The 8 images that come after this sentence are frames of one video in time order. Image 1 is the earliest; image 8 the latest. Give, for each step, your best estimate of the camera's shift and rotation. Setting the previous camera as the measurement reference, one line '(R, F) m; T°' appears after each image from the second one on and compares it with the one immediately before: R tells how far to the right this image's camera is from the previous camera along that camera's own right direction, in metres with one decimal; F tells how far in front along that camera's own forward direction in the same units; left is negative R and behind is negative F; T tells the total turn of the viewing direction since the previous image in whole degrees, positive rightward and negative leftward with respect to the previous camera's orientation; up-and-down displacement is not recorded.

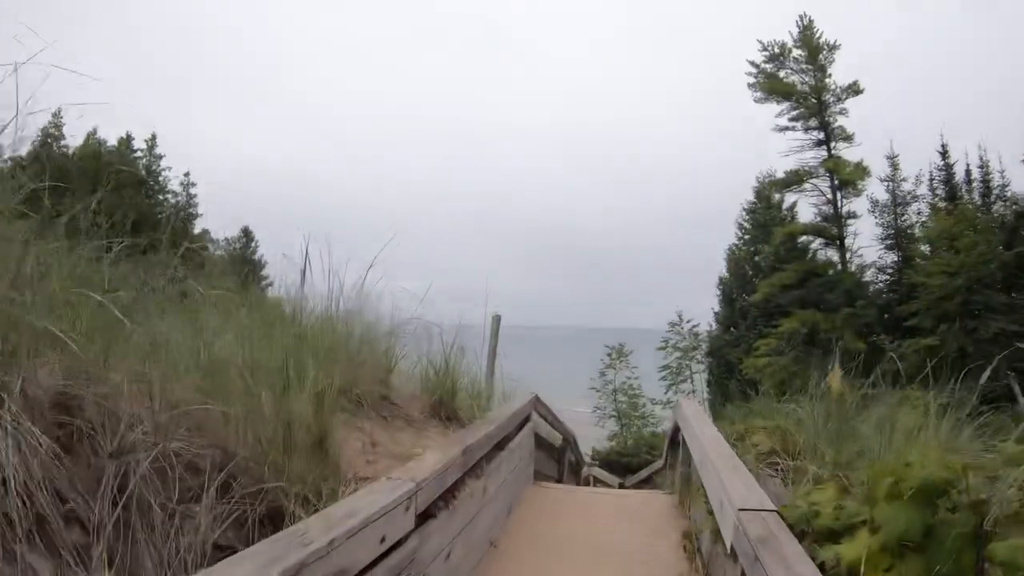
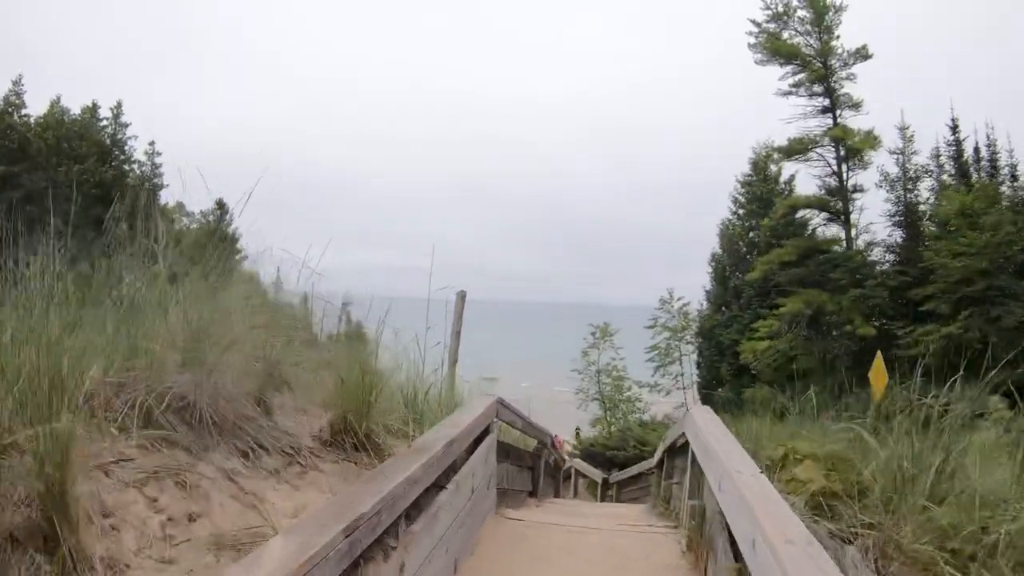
(+0.2, +1.2) m; +1°
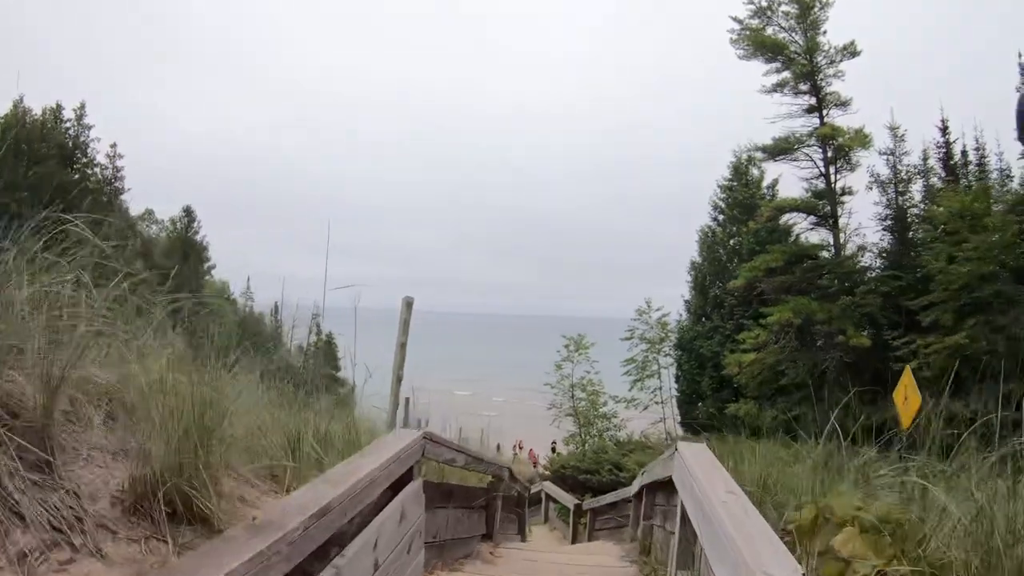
(+0.2, +0.9) m; +2°
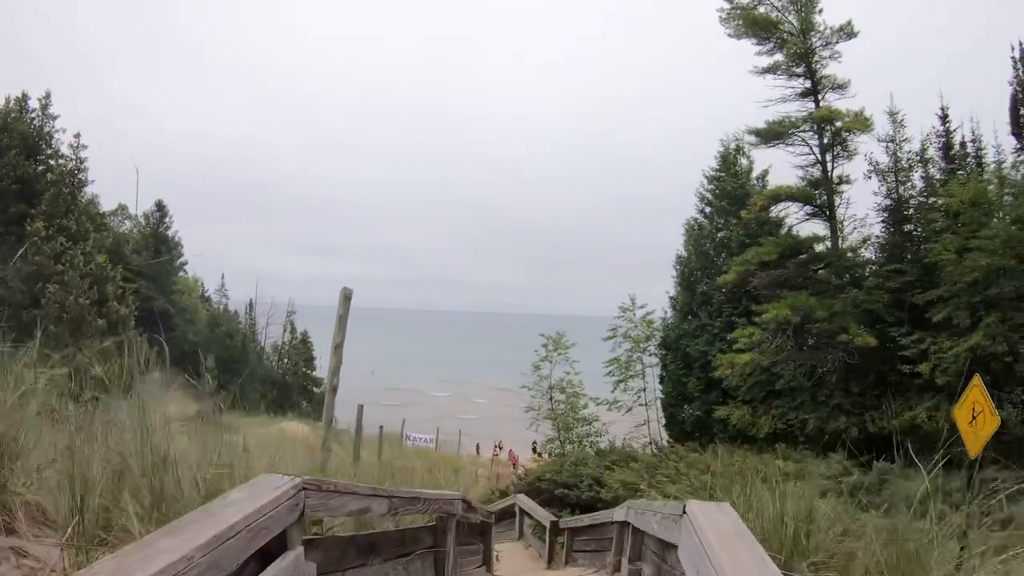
(+0.2, +0.9) m; +1°
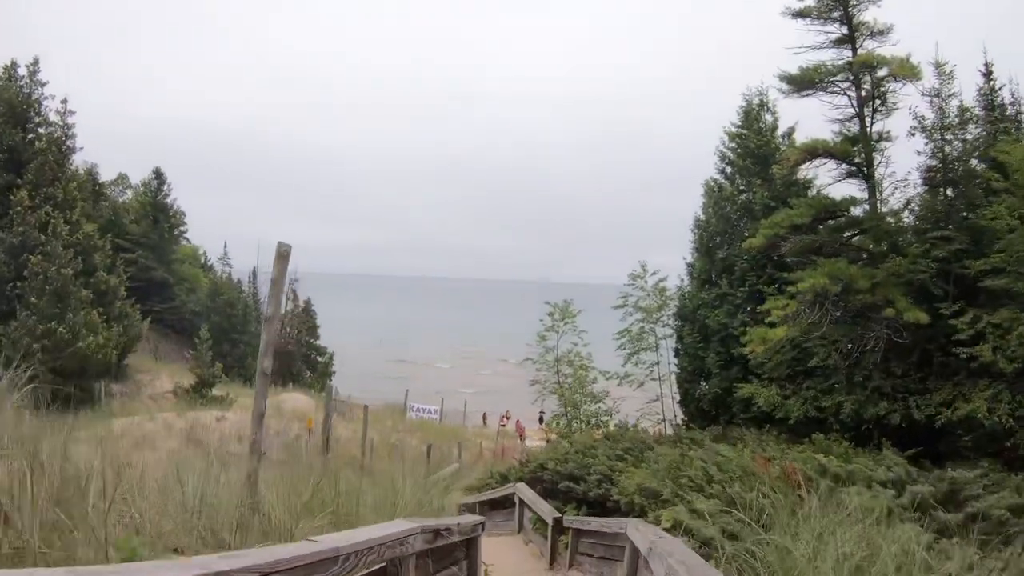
(+0.1, +1.1) m; -1°
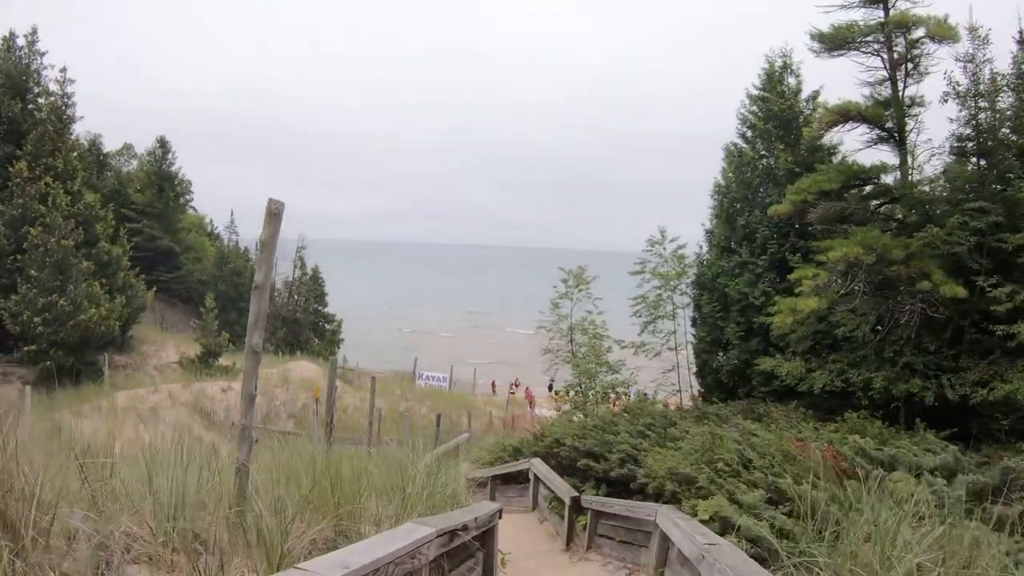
(-0.1, +0.3) m; -1°
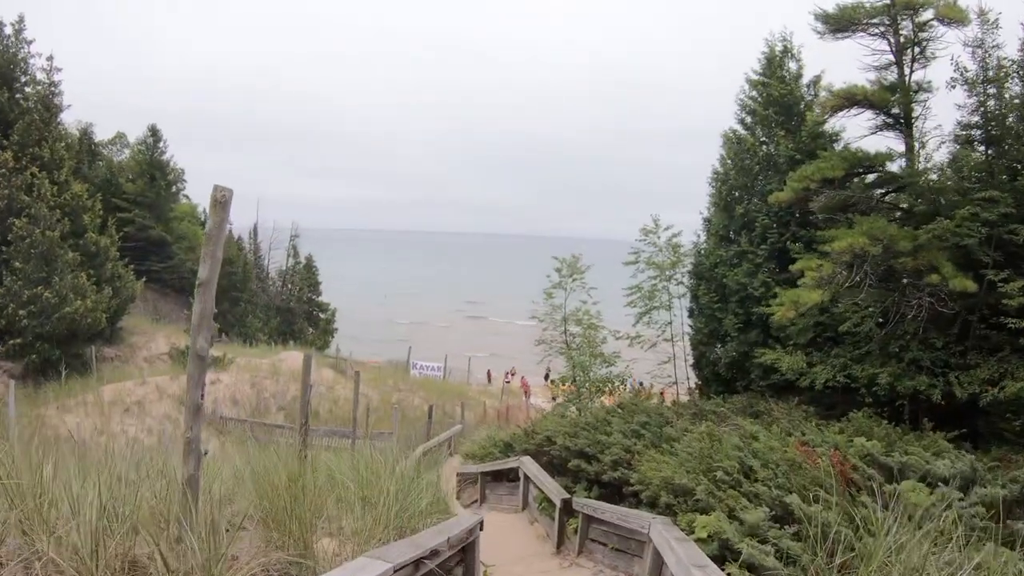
(+0.1, +0.3) m; 0°
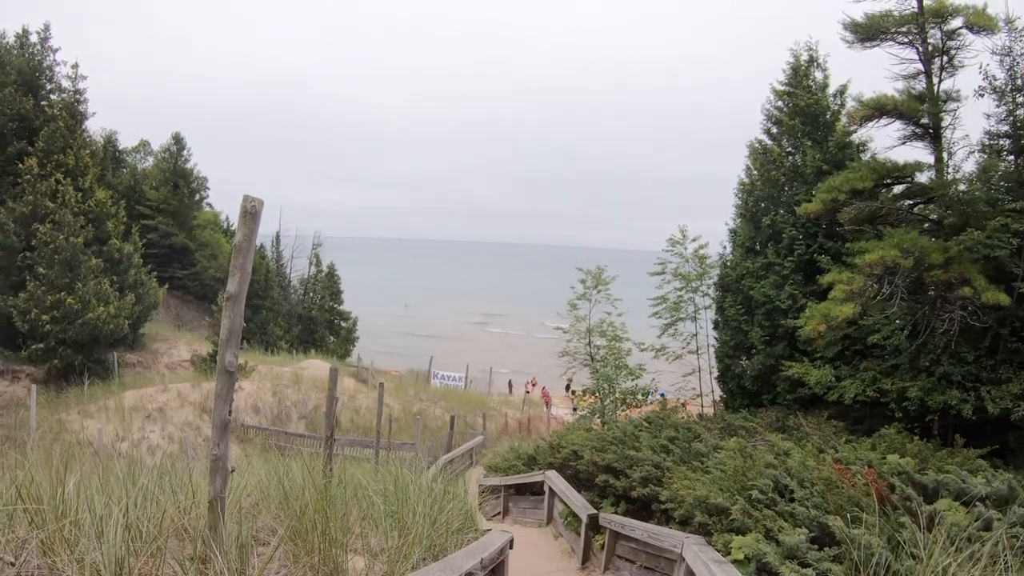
(-0.1, 0.0) m; -2°
